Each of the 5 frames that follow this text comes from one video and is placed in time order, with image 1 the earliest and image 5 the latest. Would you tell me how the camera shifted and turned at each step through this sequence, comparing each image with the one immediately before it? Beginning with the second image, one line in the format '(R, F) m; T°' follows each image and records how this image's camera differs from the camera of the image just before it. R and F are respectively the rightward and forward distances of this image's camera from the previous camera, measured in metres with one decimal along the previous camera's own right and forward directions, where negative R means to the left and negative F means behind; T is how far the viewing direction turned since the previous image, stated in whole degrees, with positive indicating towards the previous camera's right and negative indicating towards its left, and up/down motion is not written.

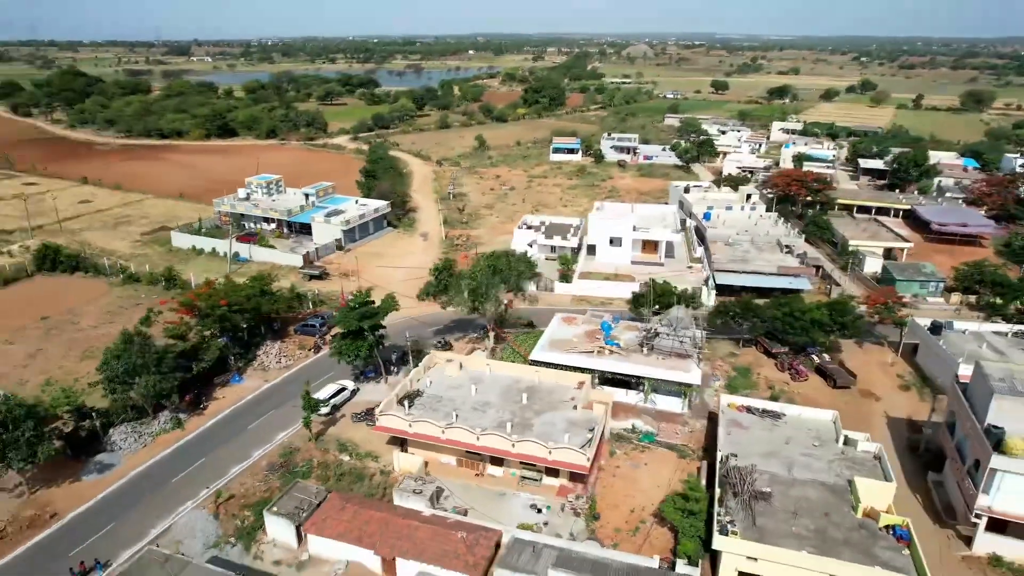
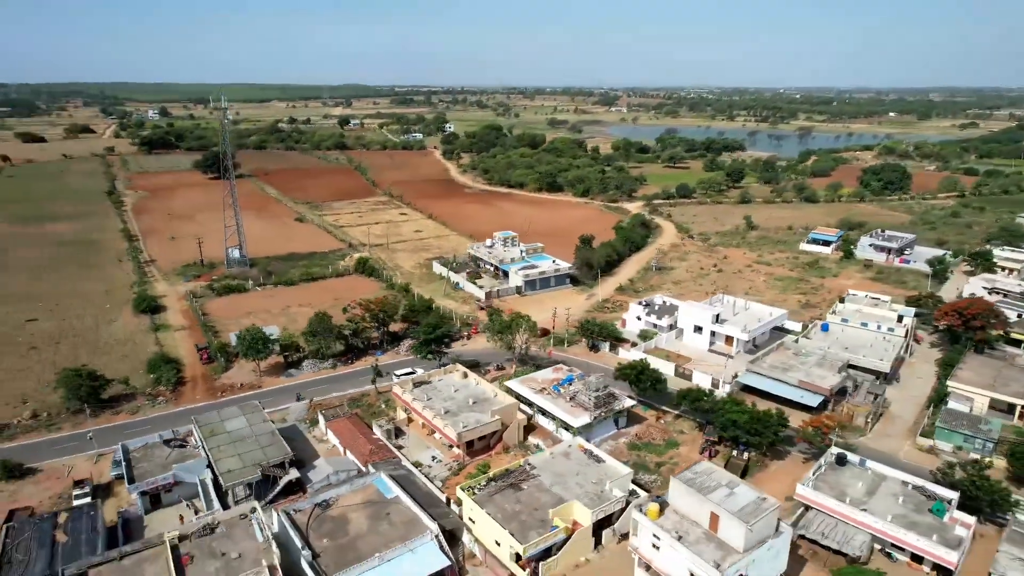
(+15.6, -5.7) m; -33°
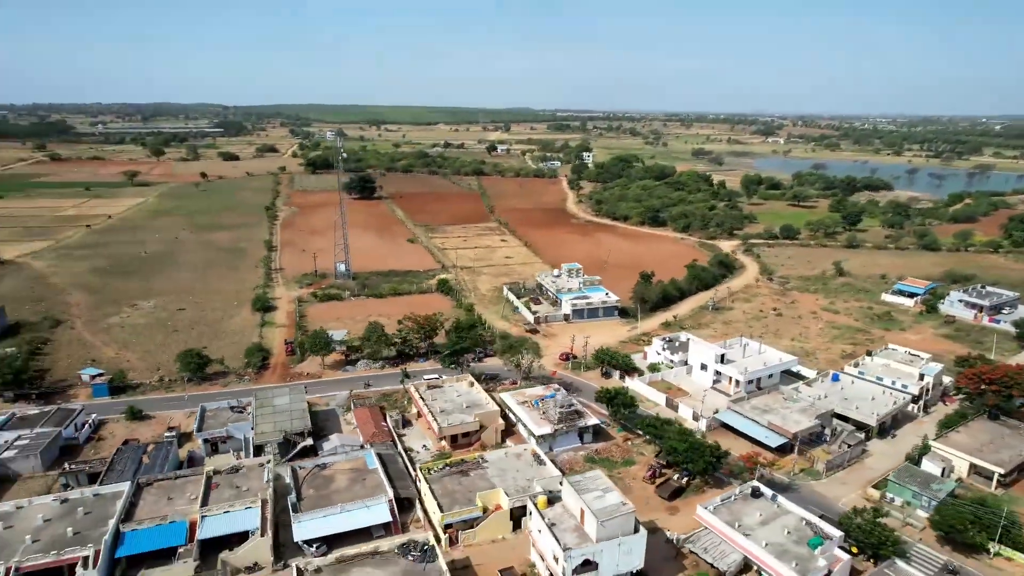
(+7.8, -4.6) m; -13°
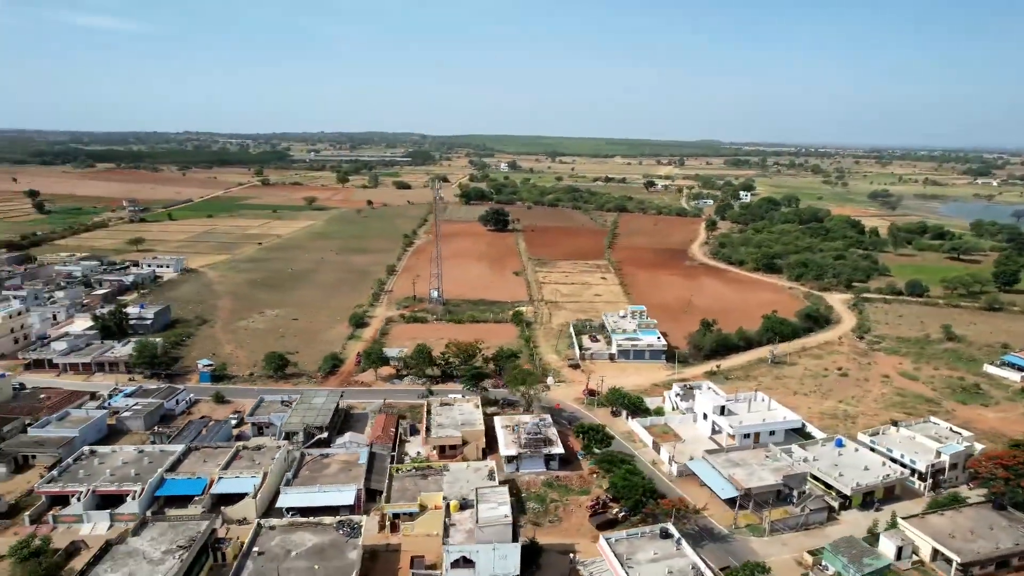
(+10.4, -3.3) m; -16°
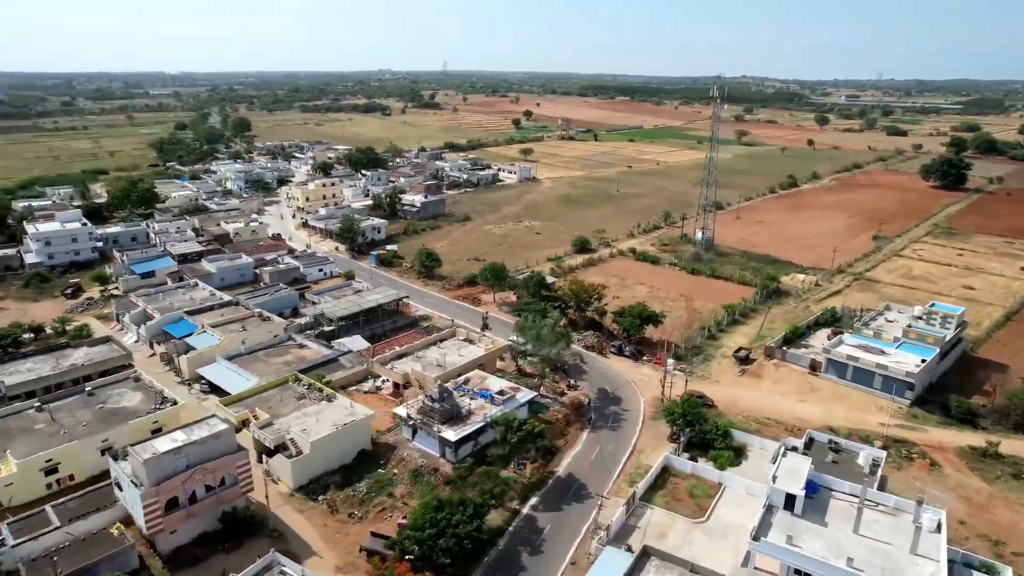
(+18.9, +19.7) m; -45°
